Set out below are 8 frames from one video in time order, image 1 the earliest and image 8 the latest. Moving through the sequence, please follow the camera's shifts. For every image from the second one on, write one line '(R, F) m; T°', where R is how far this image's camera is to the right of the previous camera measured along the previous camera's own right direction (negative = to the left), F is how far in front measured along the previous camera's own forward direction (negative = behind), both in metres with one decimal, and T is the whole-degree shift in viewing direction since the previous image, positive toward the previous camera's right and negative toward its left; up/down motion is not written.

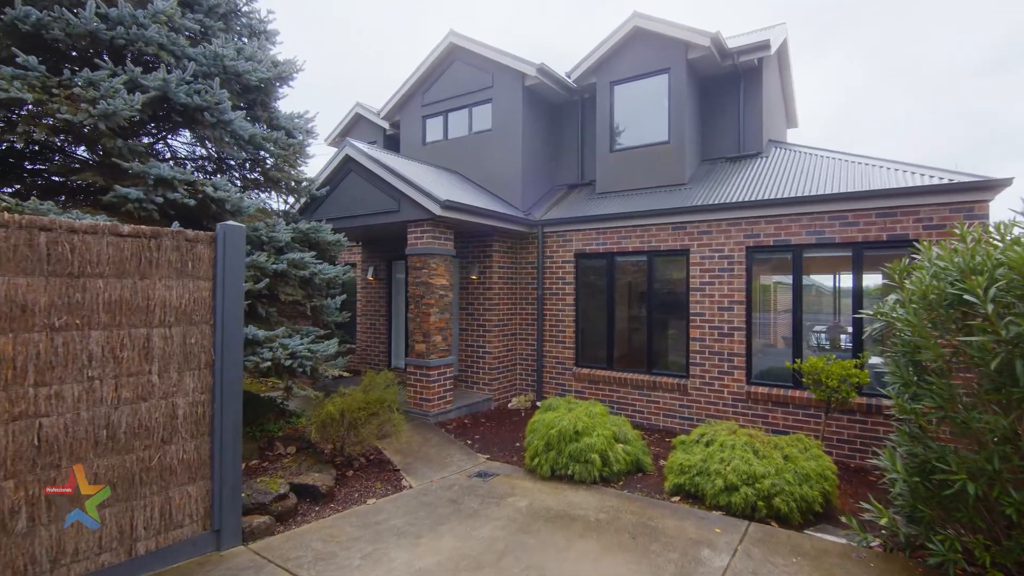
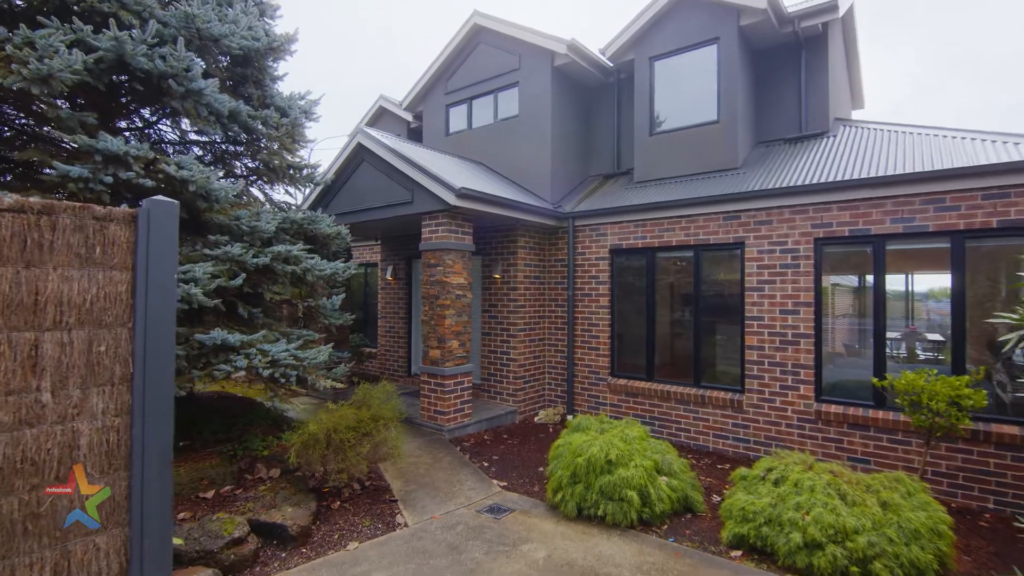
(+0.2, +0.9) m; -4°
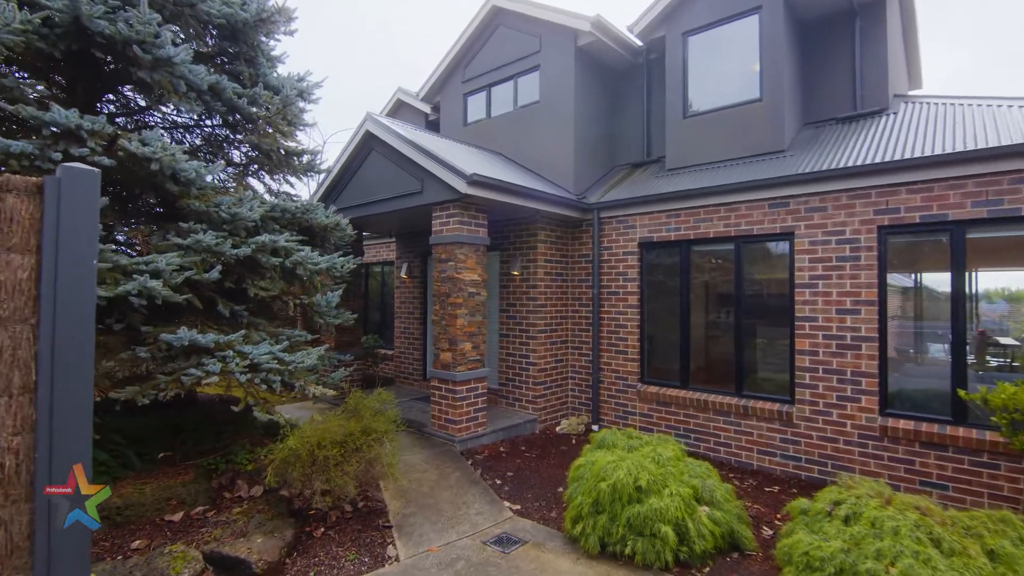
(+0.1, +0.6) m; -3°
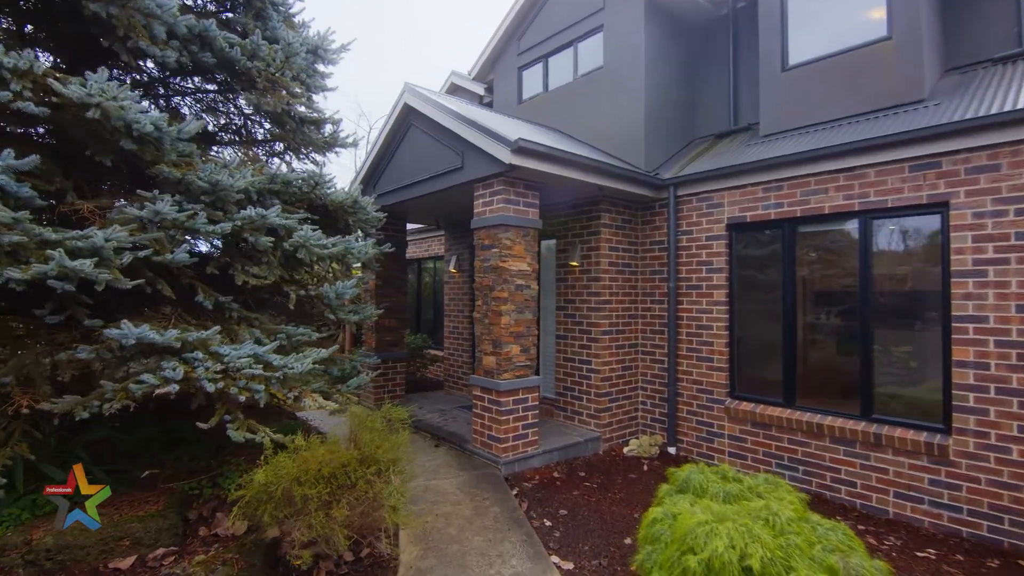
(+0.1, +1.1) m; -7°
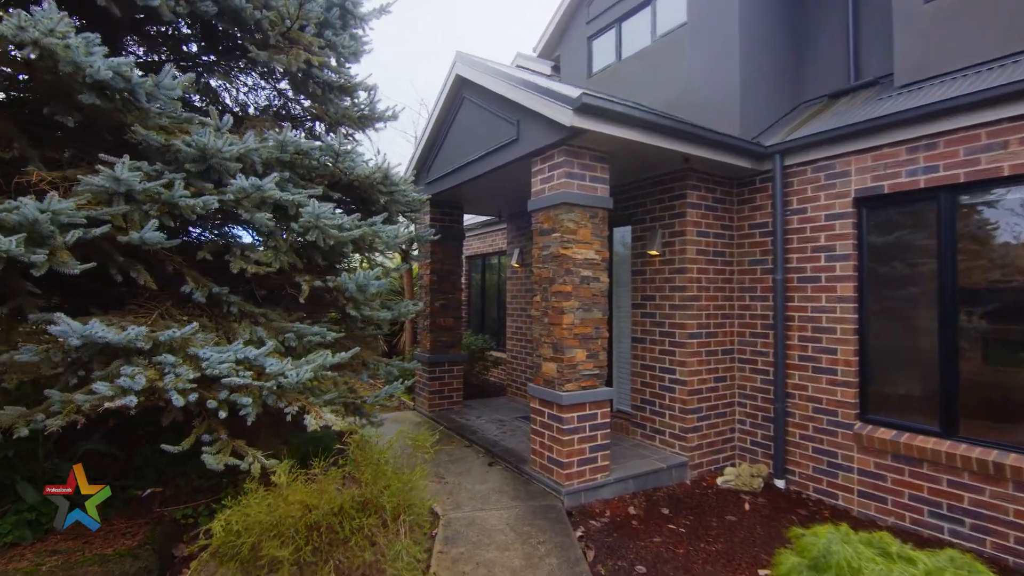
(+0.1, +0.9) m; -8°
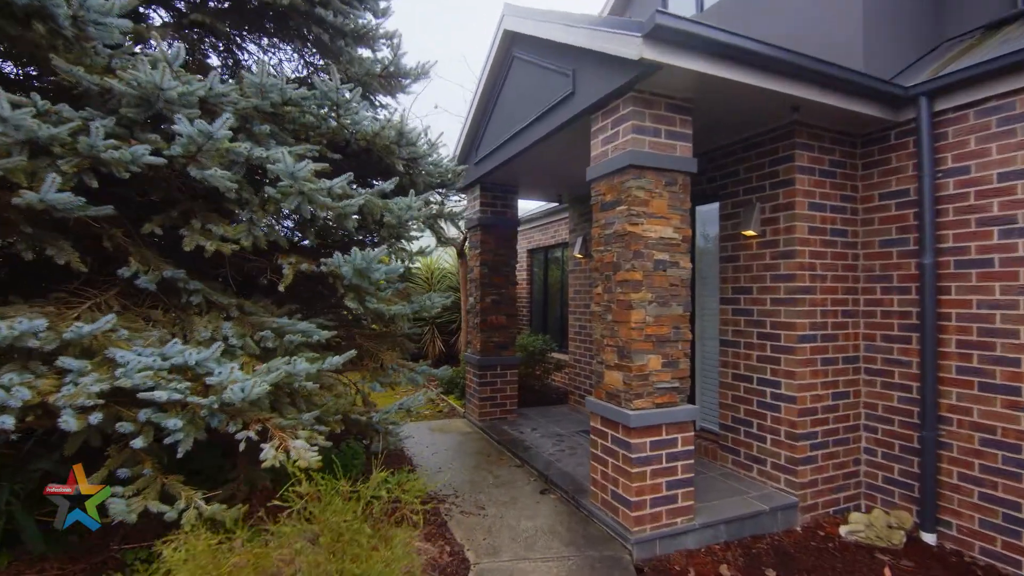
(+0.1, +0.9) m; -8°
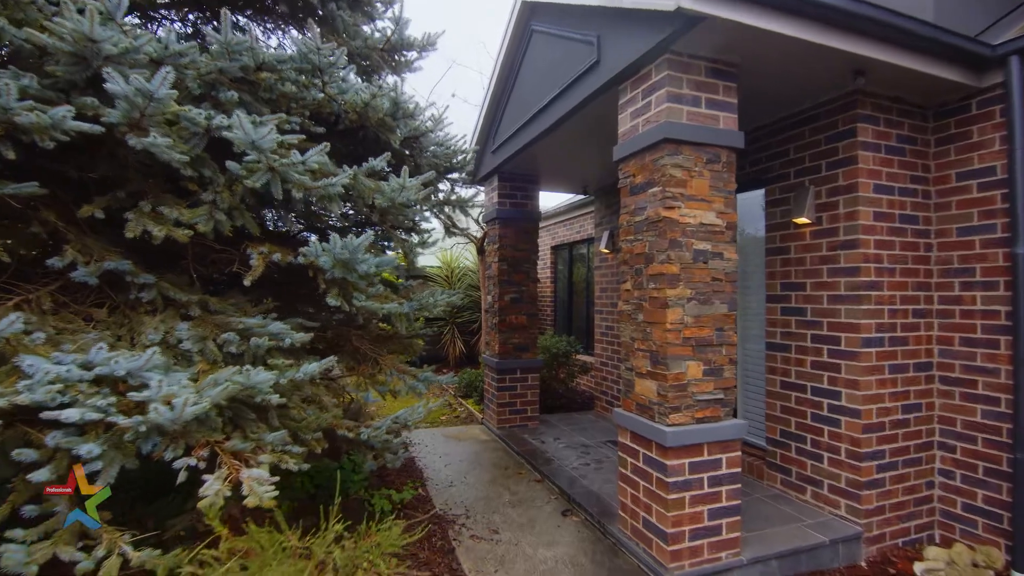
(+0.1, +0.4) m; -3°
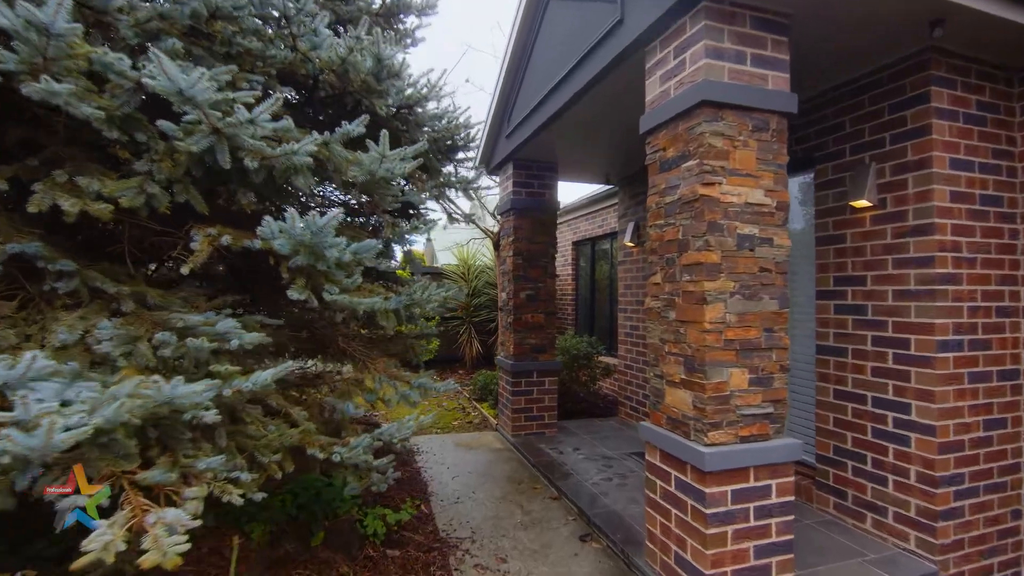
(+0.1, +0.4) m; -3°
